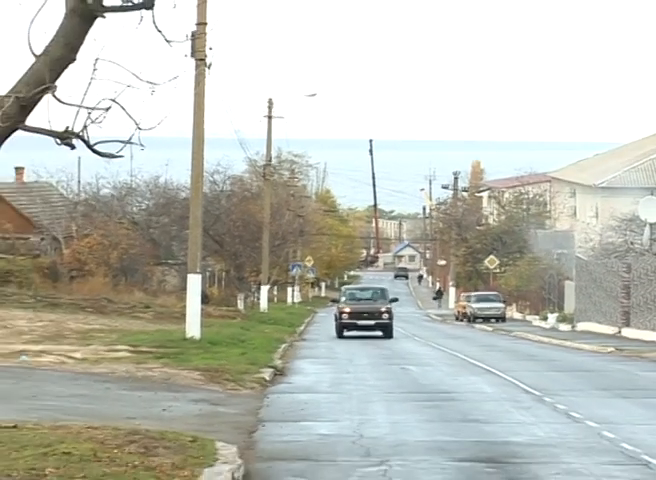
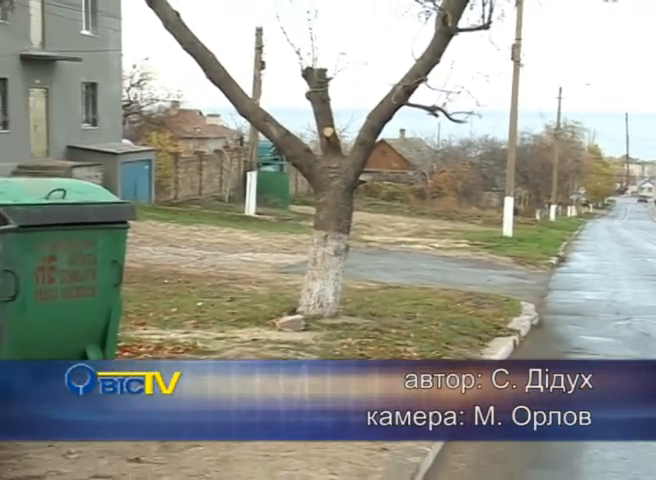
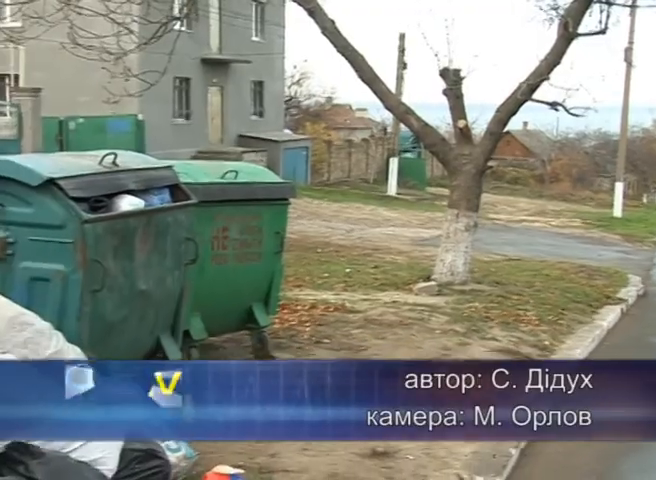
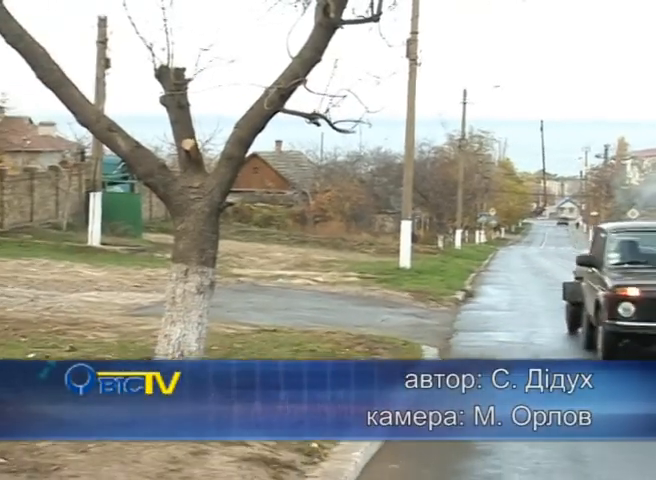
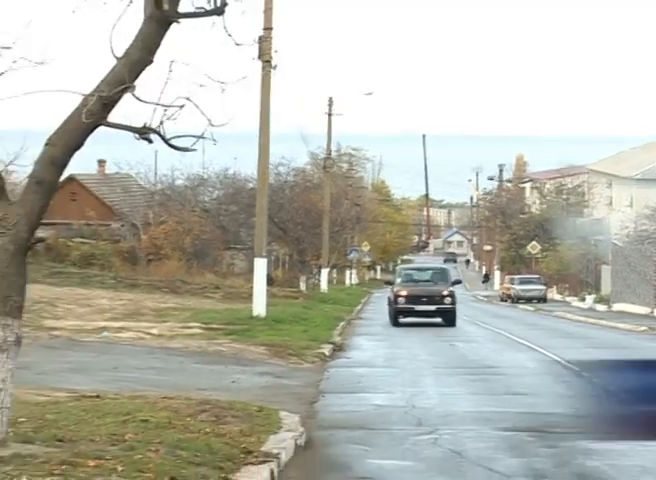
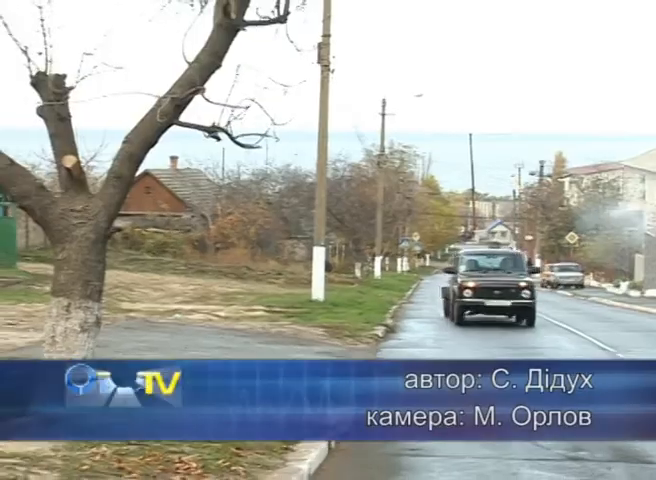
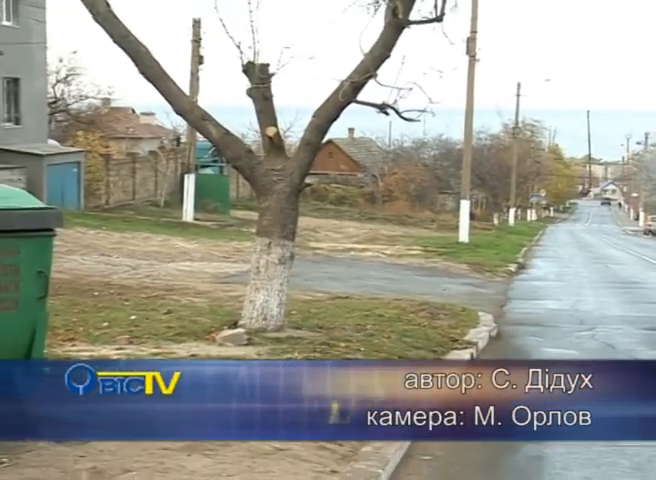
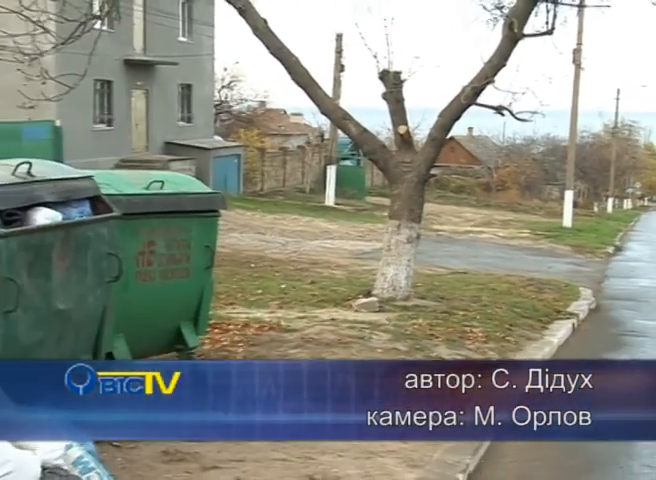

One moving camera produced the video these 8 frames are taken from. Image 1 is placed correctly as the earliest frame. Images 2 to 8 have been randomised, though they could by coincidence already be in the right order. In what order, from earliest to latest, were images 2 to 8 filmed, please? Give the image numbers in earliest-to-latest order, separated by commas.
5, 6, 4, 7, 2, 8, 3
